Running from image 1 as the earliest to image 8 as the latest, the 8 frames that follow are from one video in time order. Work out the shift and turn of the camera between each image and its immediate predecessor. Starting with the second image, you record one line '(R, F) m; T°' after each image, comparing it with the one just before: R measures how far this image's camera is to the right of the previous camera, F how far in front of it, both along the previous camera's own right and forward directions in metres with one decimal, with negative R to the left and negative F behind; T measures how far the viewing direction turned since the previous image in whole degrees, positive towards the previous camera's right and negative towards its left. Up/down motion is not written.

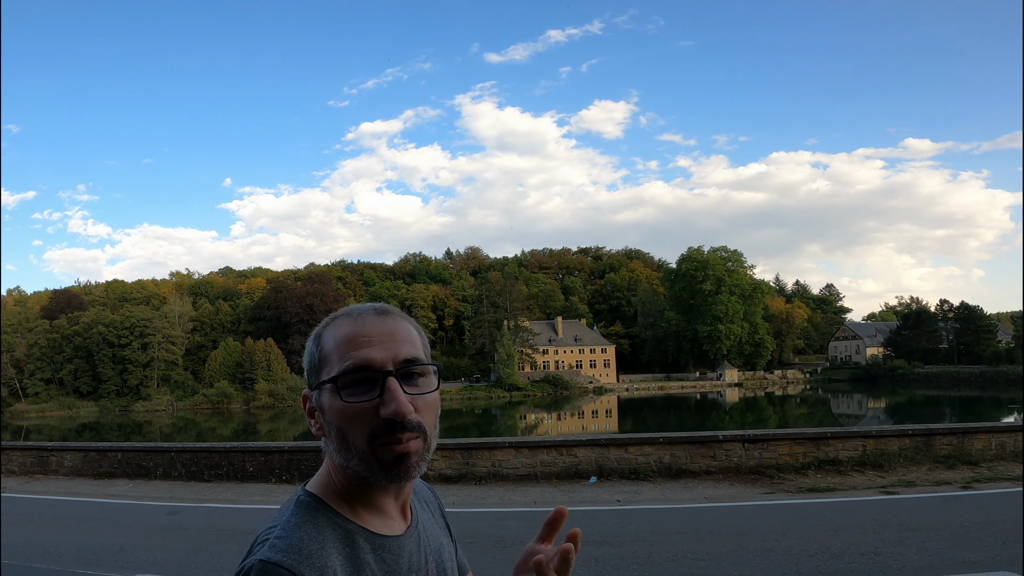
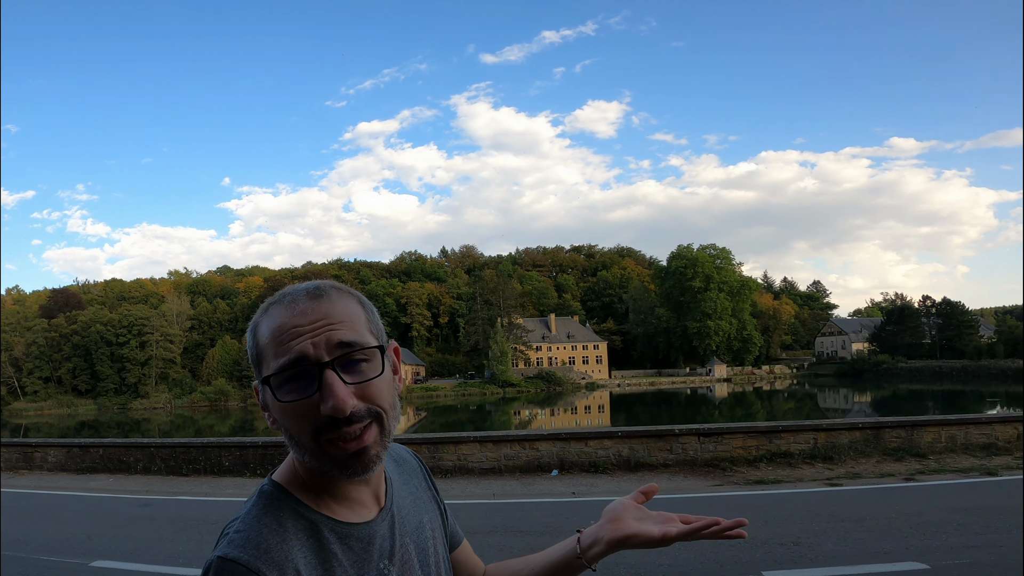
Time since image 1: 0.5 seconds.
(+0.1, -0.3) m; 0°
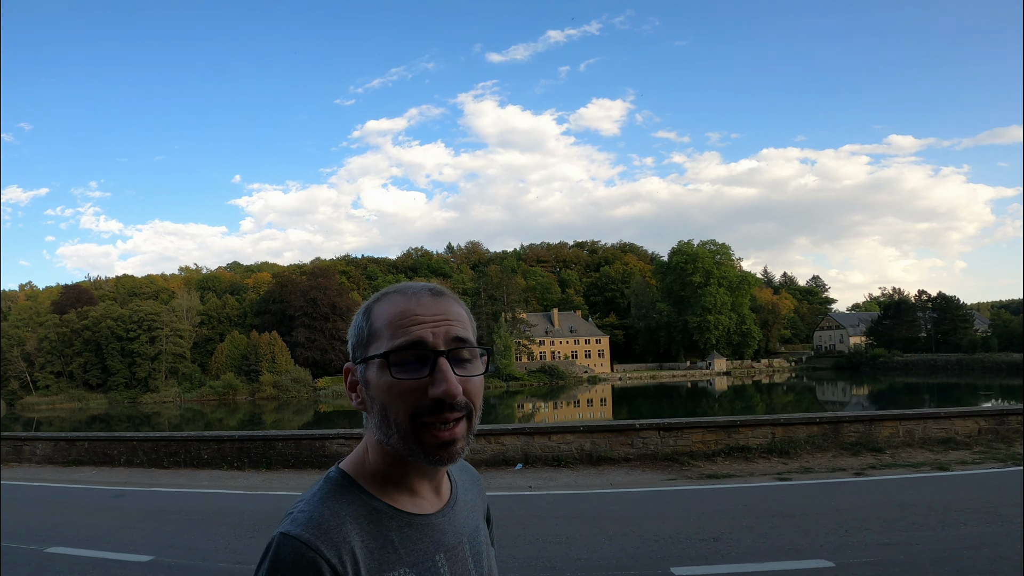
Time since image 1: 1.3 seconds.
(0.0, -0.4) m; 0°
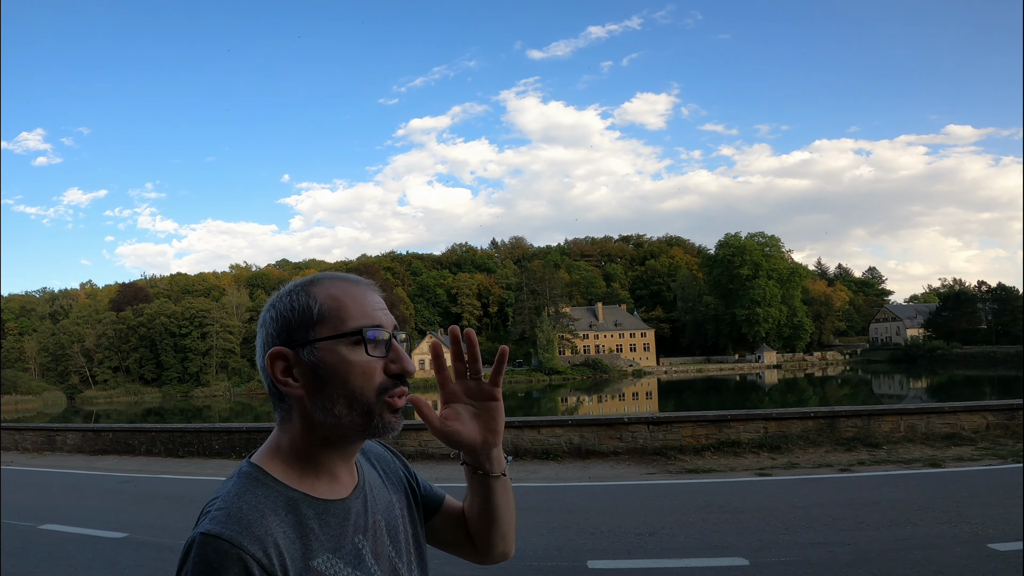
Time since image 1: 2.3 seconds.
(-0.4, -0.1) m; -3°
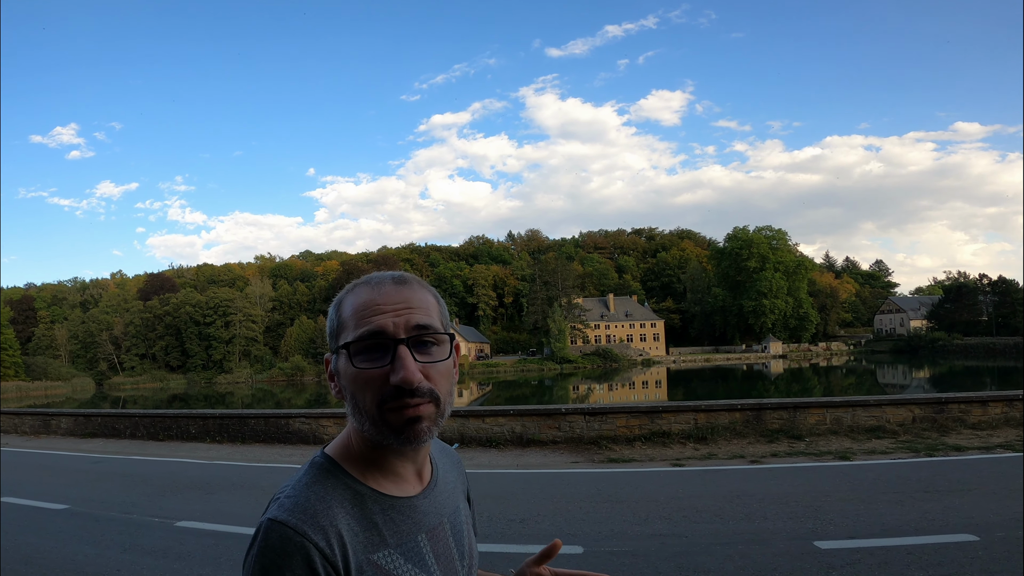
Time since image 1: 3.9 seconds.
(-0.1, -0.8) m; -1°
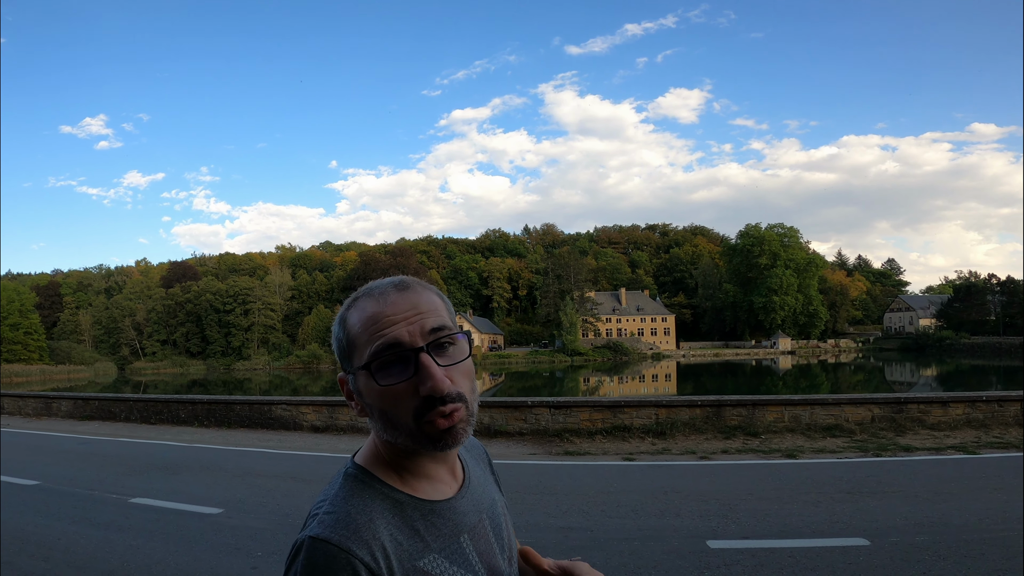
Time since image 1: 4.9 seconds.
(-0.1, -0.5) m; -1°
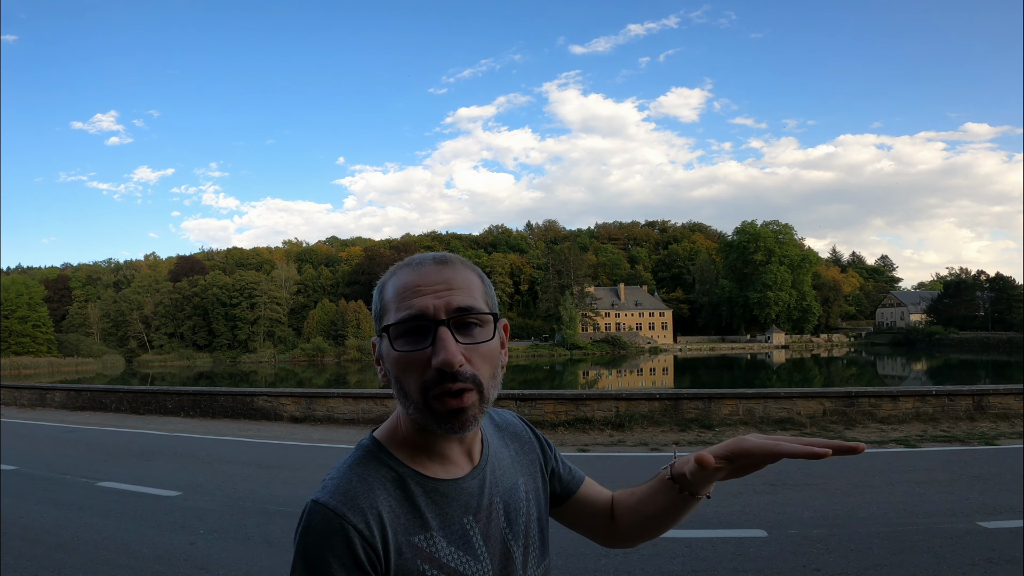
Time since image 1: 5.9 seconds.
(0.0, -0.5) m; 0°
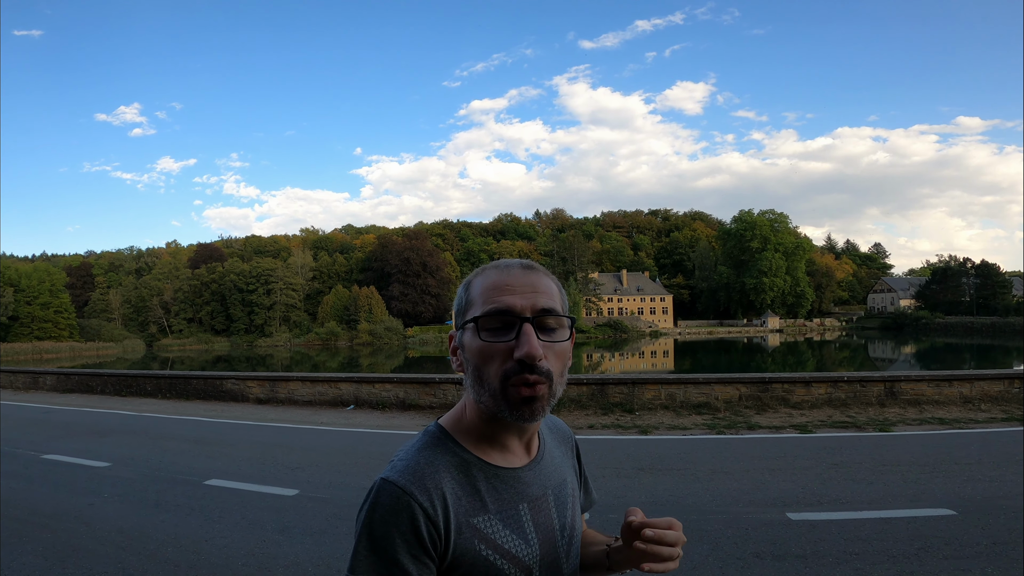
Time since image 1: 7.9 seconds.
(-0.1, -1.0) m; -1°
